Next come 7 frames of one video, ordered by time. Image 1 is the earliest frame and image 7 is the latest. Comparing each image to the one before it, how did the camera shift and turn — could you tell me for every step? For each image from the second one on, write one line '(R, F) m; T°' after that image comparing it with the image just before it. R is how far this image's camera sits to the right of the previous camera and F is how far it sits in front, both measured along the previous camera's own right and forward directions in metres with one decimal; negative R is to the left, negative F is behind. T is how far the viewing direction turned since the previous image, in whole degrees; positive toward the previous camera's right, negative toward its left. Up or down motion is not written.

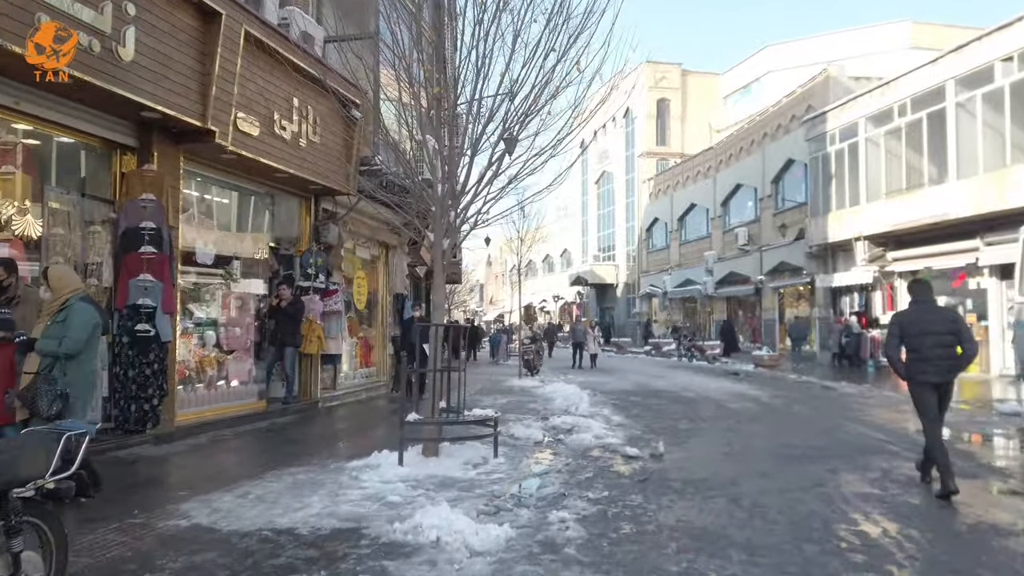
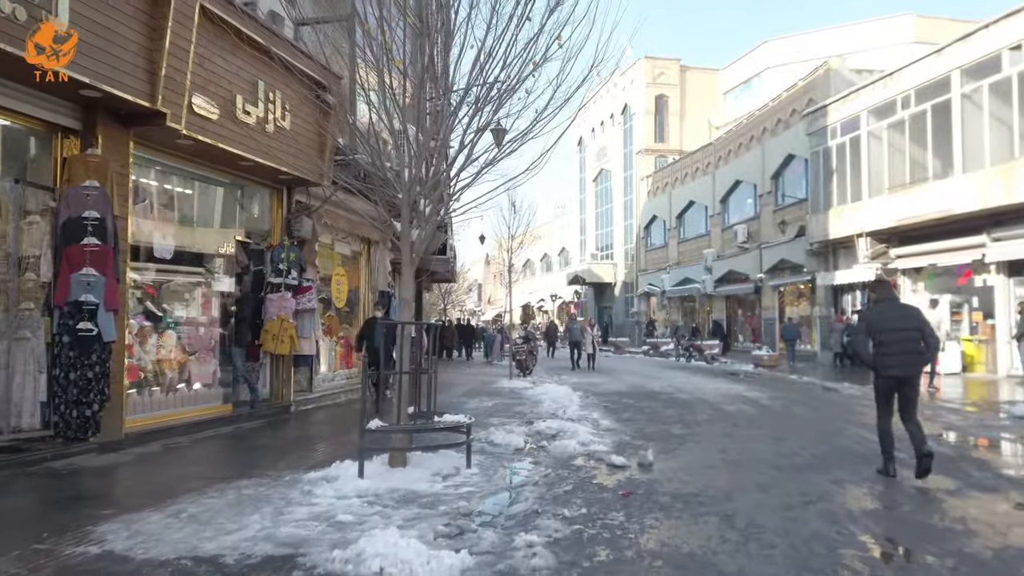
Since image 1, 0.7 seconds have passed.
(+0.2, +0.6) m; 0°
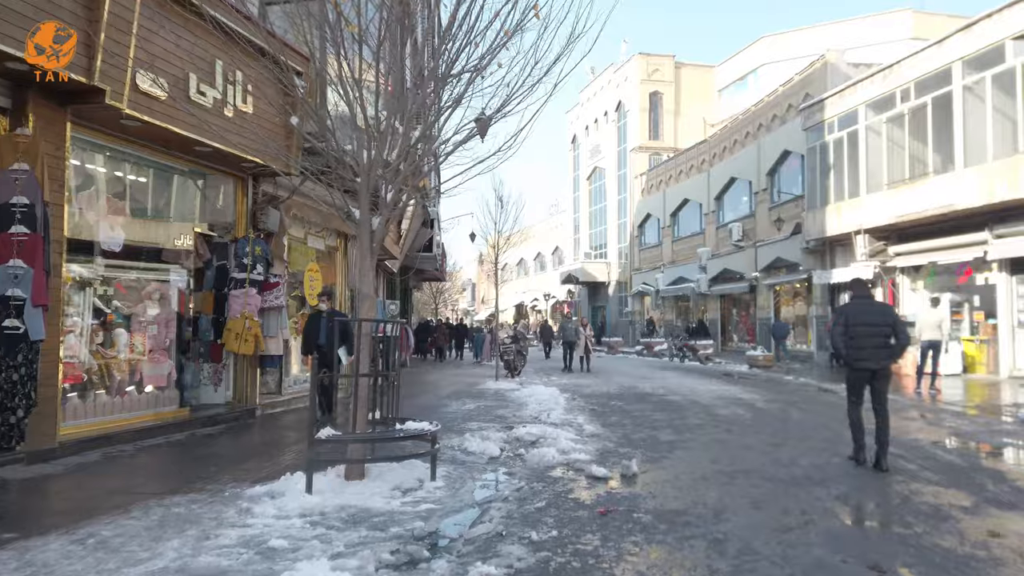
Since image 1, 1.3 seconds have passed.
(+0.2, +0.6) m; 0°
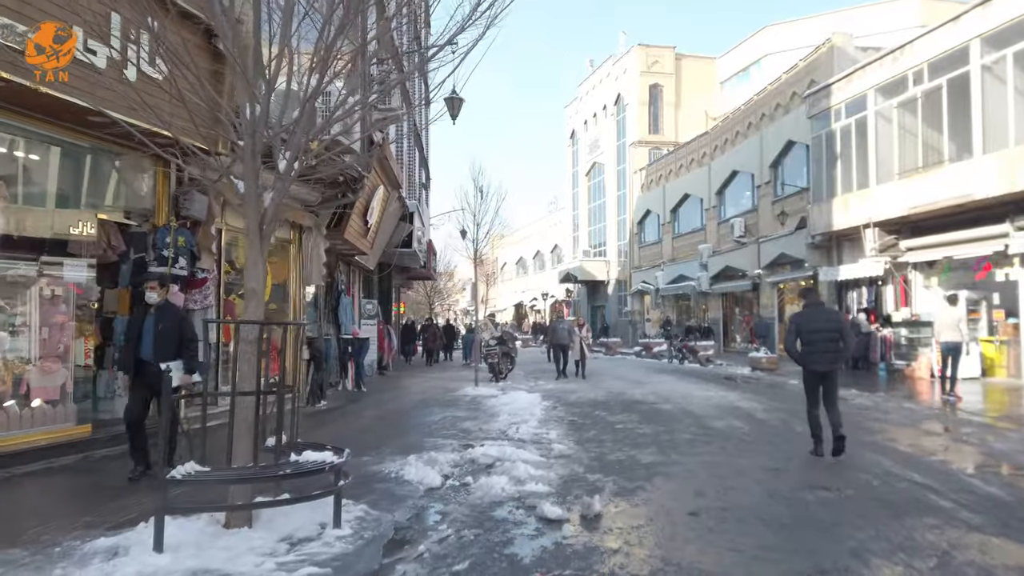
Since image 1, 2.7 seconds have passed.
(+0.5, +1.3) m; 0°
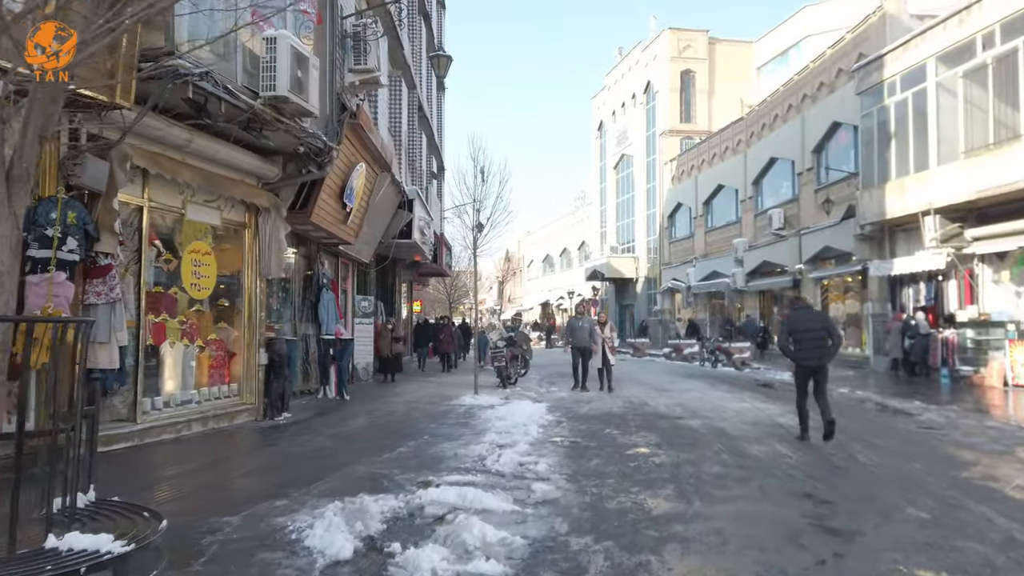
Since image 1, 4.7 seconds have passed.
(+0.5, +2.0) m; -2°
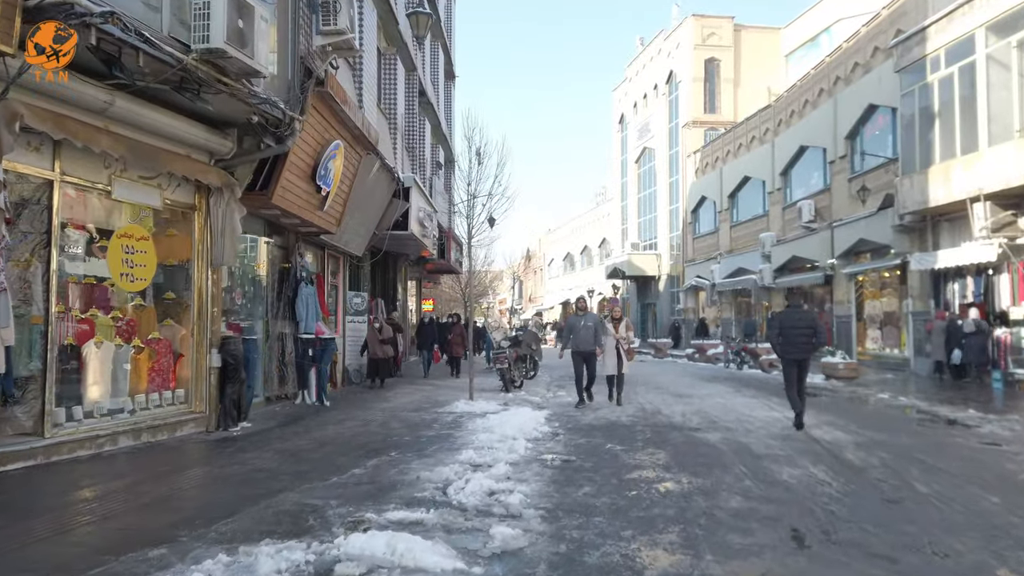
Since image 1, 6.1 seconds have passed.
(+0.4, +1.4) m; -2°
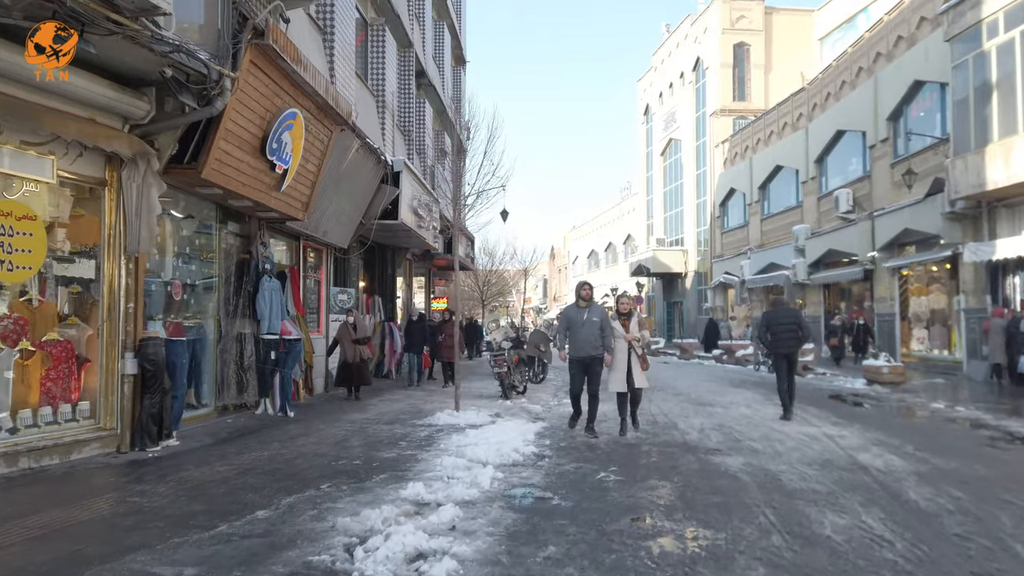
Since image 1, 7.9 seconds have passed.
(+0.5, +1.7) m; -2°
